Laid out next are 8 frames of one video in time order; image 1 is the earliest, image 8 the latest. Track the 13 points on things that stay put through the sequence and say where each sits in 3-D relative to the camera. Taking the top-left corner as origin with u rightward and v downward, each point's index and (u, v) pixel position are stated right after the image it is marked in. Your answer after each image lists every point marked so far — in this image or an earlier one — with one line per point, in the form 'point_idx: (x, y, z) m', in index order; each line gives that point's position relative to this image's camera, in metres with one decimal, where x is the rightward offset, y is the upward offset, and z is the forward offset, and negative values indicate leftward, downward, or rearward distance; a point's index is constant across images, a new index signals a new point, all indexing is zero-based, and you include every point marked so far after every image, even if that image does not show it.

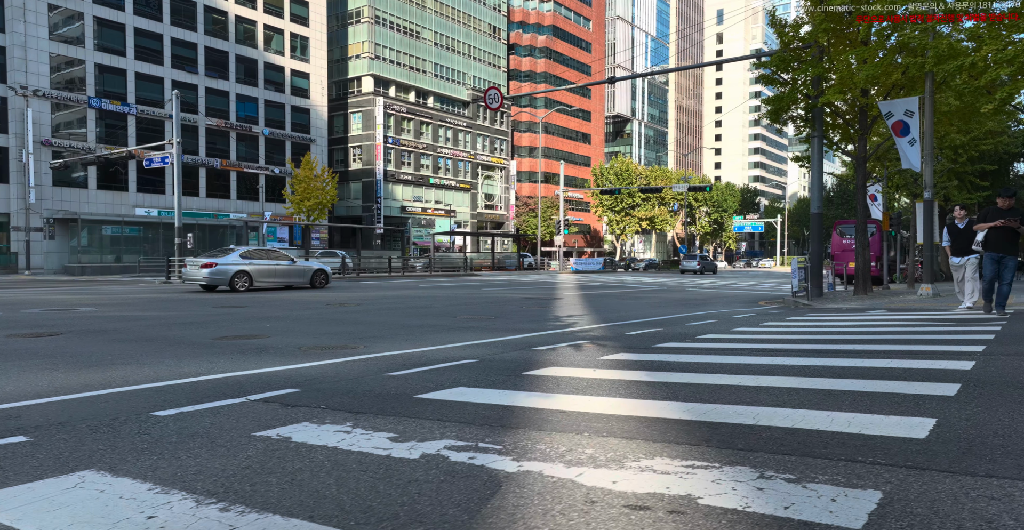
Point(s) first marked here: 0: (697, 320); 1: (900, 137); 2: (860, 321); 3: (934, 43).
0: (+2.5, -0.7, +10.7) m
1: (+8.4, +2.8, +17.4) m
2: (+4.6, -0.7, +10.8) m
3: (+8.0, +4.3, +15.5) m
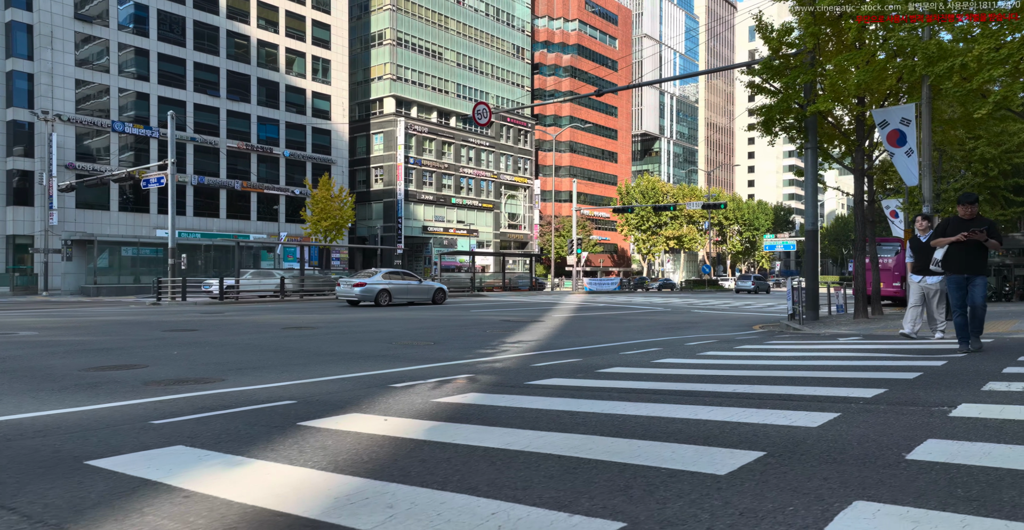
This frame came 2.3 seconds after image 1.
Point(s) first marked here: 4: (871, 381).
0: (+1.6, -1.0, +9.8) m
1: (+7.8, +2.4, +16.3) m
2: (+3.7, -1.0, +9.8) m
3: (+7.3, +4.0, +14.5) m
4: (+2.2, -0.7, +4.8) m
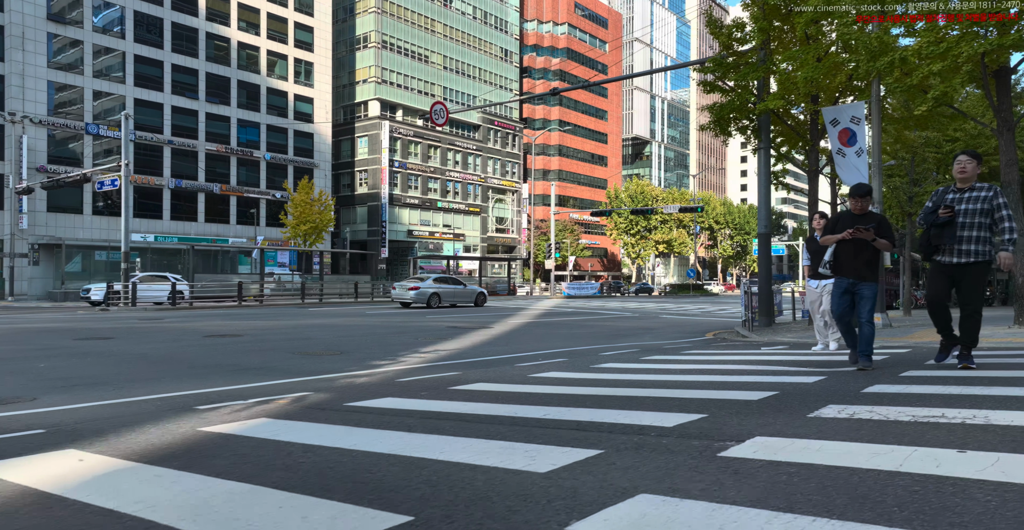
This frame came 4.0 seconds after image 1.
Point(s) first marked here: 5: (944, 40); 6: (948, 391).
0: (+0.5, -1.1, +9.3) m
1: (+6.5, +2.3, +15.8) m
2: (+2.6, -1.1, +9.3) m
3: (+6.1, +3.9, +14.0) m
4: (+1.1, -0.7, +4.2) m
5: (+6.7, +3.5, +12.5) m
6: (+2.4, -0.7, +4.4) m
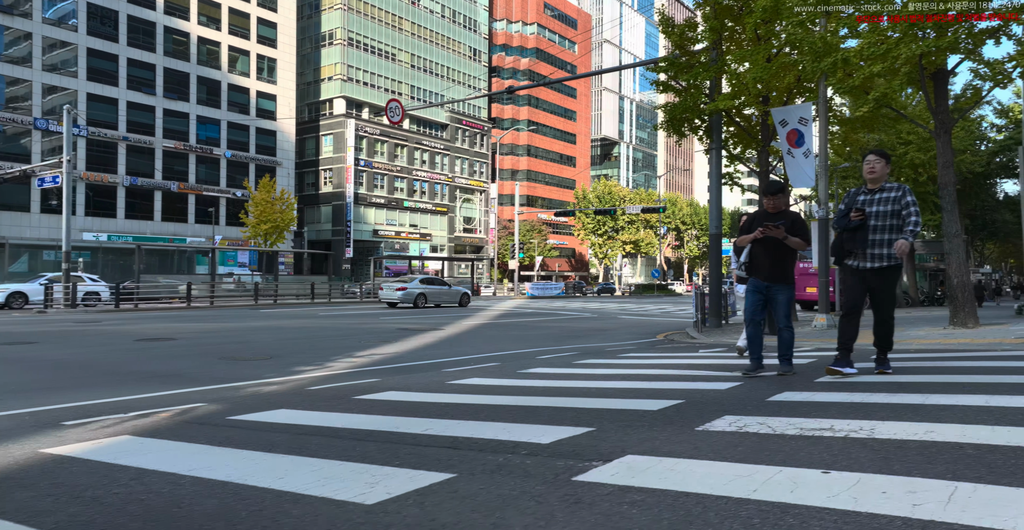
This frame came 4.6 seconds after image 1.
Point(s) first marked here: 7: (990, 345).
0: (-0.3, -1.1, +9.0) m
1: (+5.5, +2.3, +15.8) m
2: (+1.8, -1.1, +9.1) m
3: (+5.1, +3.9, +13.9) m
4: (+0.5, -0.8, +4.0) m
5: (+5.8, +3.5, +12.5) m
6: (+1.8, -0.7, +4.3) m
7: (+5.3, -0.9, +9.2) m
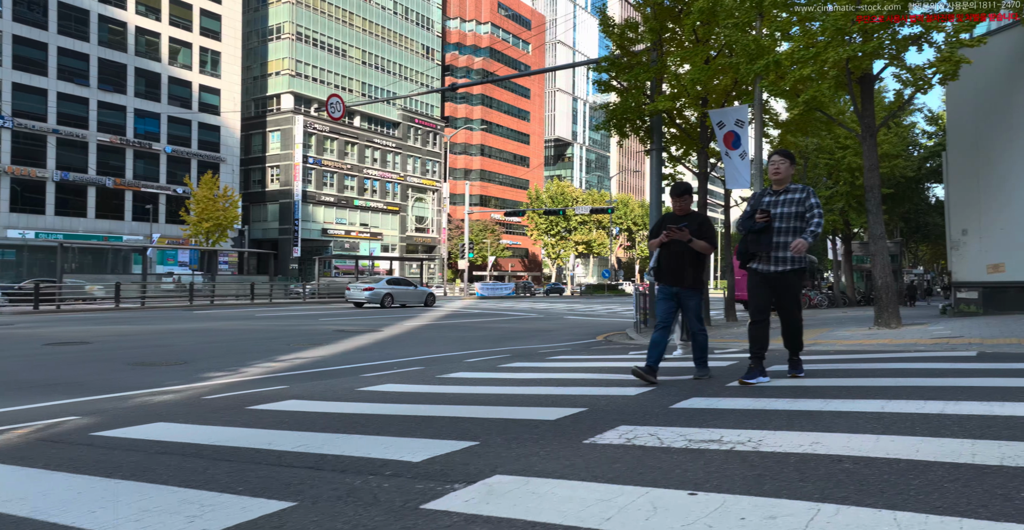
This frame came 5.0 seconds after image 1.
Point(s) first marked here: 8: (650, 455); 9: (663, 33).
0: (-1.1, -1.1, +8.8) m
1: (+4.3, +2.3, +15.9) m
2: (+1.0, -1.1, +9.0) m
3: (+4.0, +3.8, +14.0) m
4: (0.0, -0.8, +3.8) m
5: (+4.8, +3.5, +12.6) m
6: (+1.2, -0.8, +4.2) m
7: (+4.5, -0.9, +9.2) m
8: (+0.5, -0.7, +3.1) m
9: (+3.4, +5.1, +17.8) m
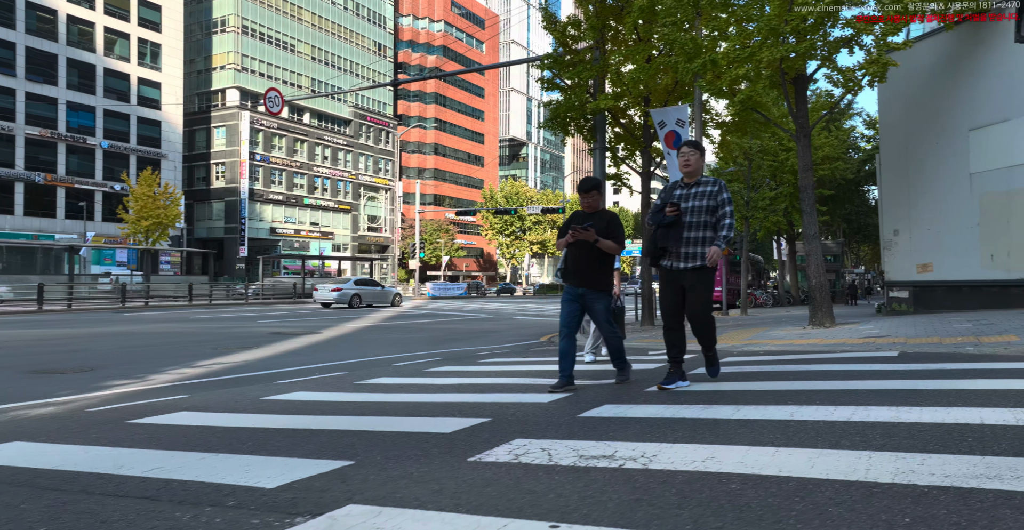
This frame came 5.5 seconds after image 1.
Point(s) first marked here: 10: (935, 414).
0: (-1.9, -1.1, +8.4) m
1: (+3.1, +2.3, +15.8) m
2: (+0.2, -1.1, +8.7) m
3: (+2.9, +3.9, +13.9) m
4: (-0.5, -0.8, +3.5) m
5: (+3.8, +3.5, +12.6) m
6: (+0.7, -0.8, +4.0) m
7: (+3.7, -0.9, +9.2) m
8: (+0.1, -0.7, +2.8) m
9: (+2.1, +5.1, +17.7) m
10: (+2.1, -0.7, +4.0) m
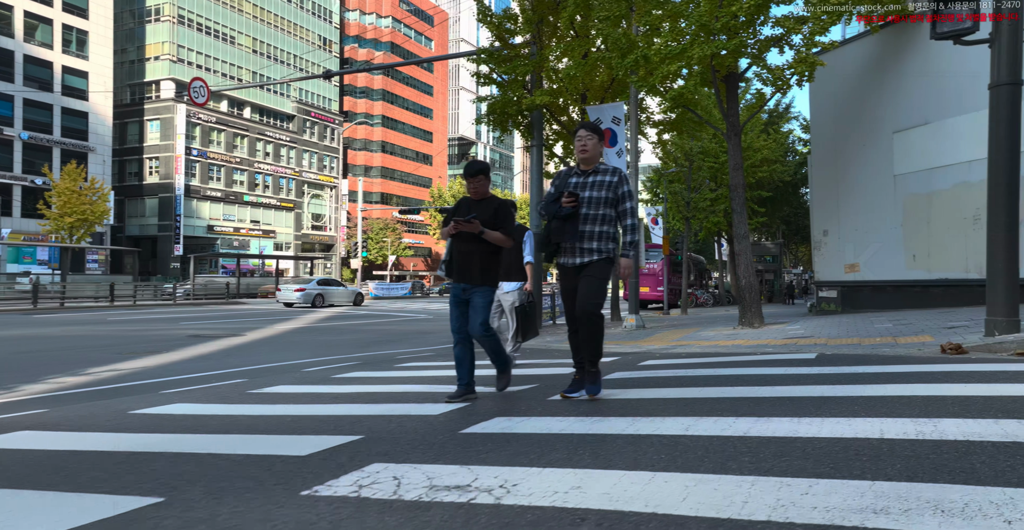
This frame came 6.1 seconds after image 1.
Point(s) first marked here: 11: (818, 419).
0: (-2.8, -1.1, +7.9) m
1: (+1.8, +2.3, +15.6) m
2: (-0.7, -1.1, +8.3) m
3: (+1.7, +3.9, +13.7) m
4: (-1.1, -0.8, +3.1) m
5: (+2.6, +3.5, +12.4) m
6: (+0.1, -0.8, +3.6) m
7: (+2.7, -0.9, +9.0) m
8: (-0.5, -0.7, +2.4) m
9: (+0.6, +5.1, +17.4) m
10: (+1.5, -0.7, +3.7) m
11: (+1.5, -0.7, +3.9) m
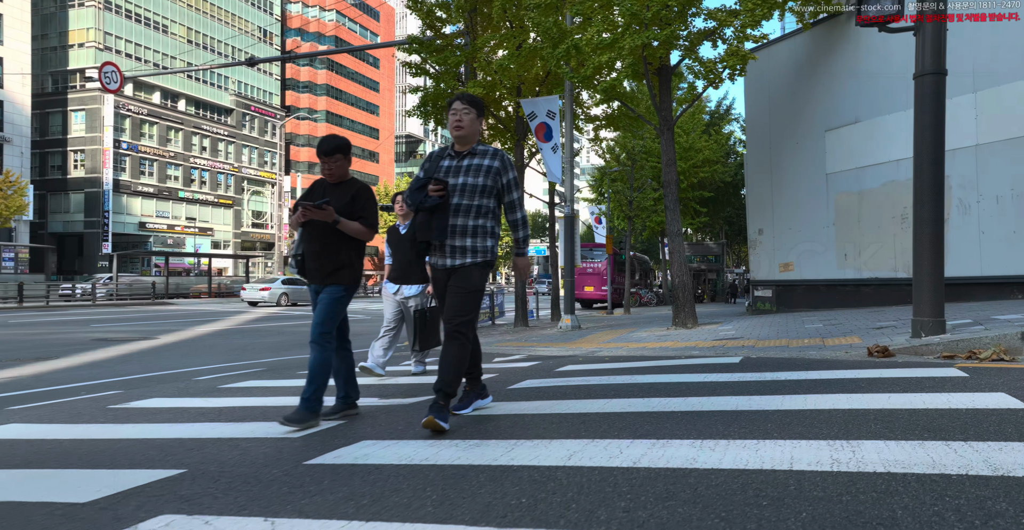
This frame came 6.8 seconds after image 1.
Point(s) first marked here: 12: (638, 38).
0: (-3.6, -1.1, +7.0) m
1: (+0.4, +2.3, +15.0) m
2: (-1.6, -1.1, +7.6) m
3: (+0.5, +3.9, +13.1) m
4: (-1.6, -0.8, +2.3) m
5: (+1.5, +3.5, +11.9) m
6: (-0.4, -0.8, +2.9) m
7: (+1.8, -0.9, +8.5) m
8: (-1.0, -0.7, +1.7) m
9: (-0.9, +5.2, +16.8) m
10: (+0.9, -0.7, +3.1) m
11: (+0.9, -0.7, +3.3) m
12: (+1.8, +3.3, +11.7) m
